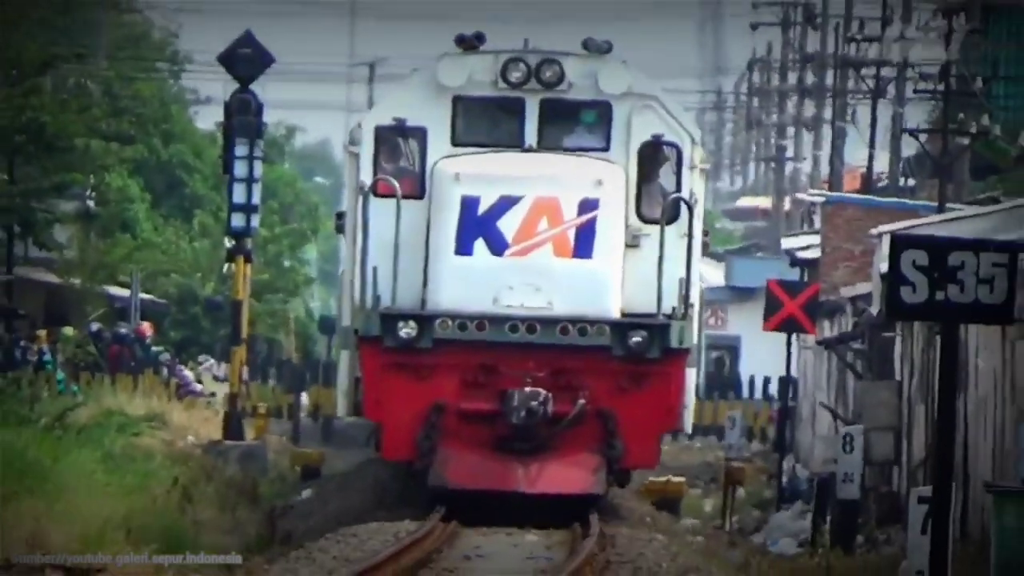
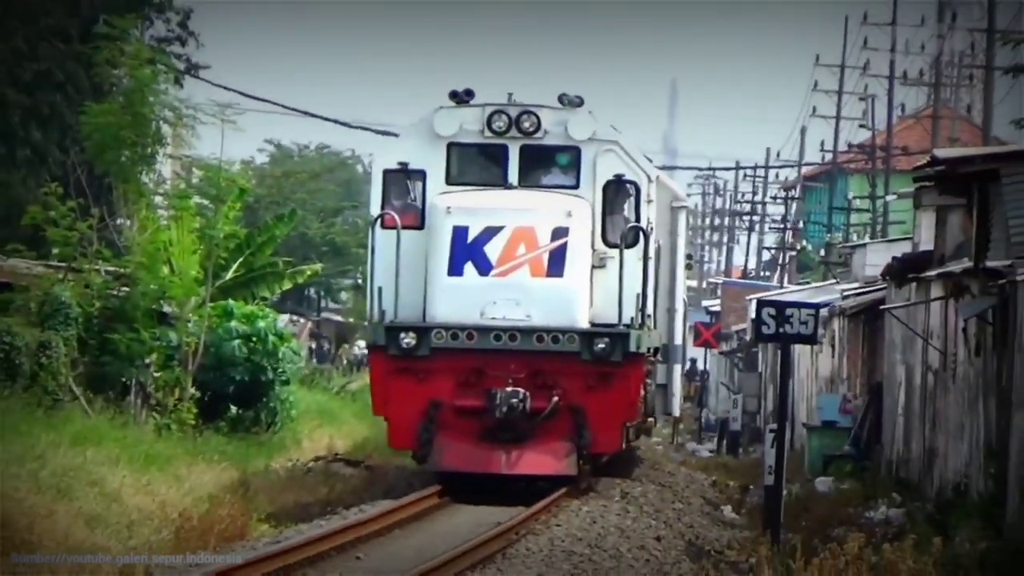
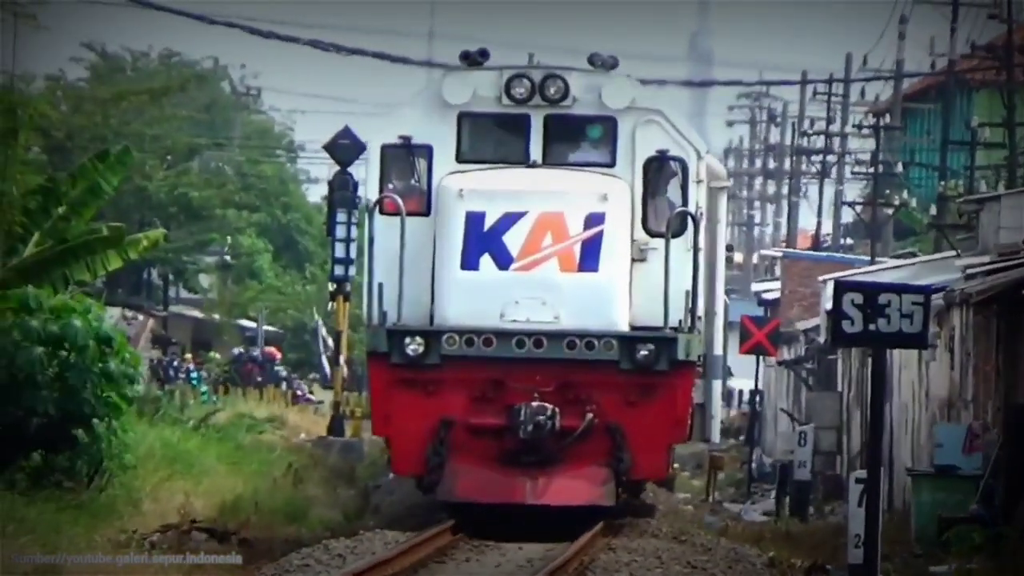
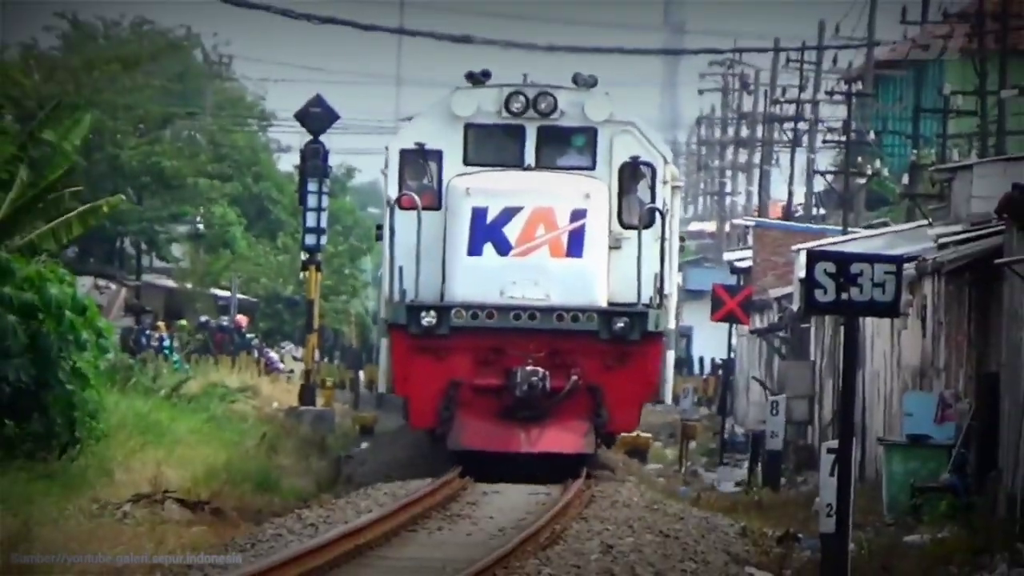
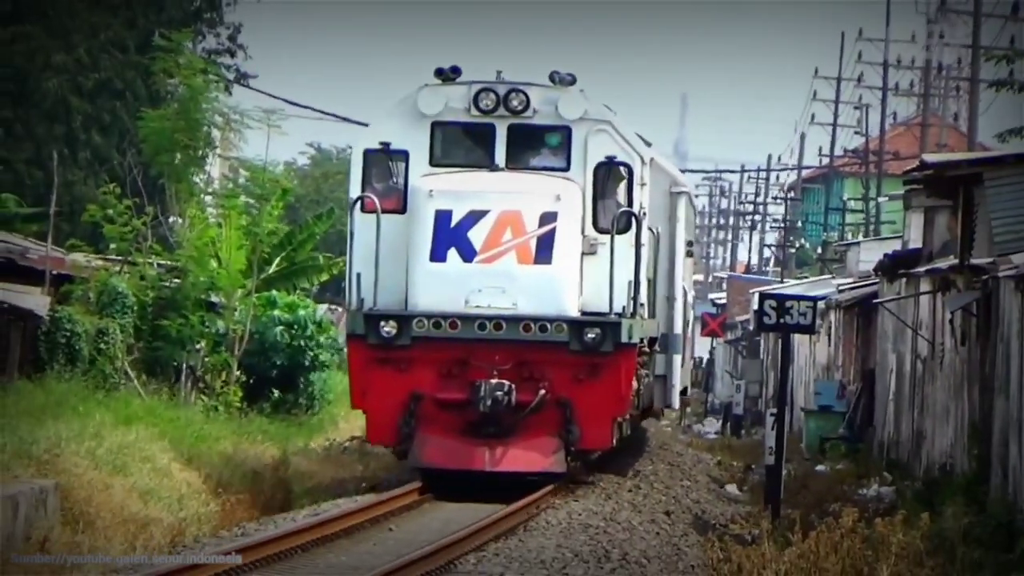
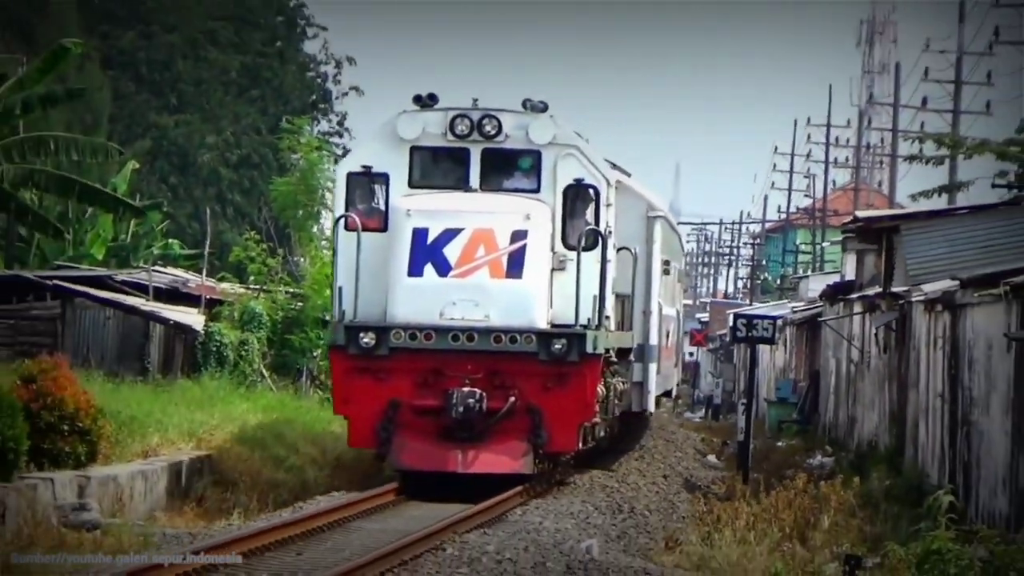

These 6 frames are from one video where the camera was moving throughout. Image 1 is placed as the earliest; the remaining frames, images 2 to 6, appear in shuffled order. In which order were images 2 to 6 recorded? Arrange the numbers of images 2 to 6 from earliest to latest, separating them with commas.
4, 3, 2, 5, 6
